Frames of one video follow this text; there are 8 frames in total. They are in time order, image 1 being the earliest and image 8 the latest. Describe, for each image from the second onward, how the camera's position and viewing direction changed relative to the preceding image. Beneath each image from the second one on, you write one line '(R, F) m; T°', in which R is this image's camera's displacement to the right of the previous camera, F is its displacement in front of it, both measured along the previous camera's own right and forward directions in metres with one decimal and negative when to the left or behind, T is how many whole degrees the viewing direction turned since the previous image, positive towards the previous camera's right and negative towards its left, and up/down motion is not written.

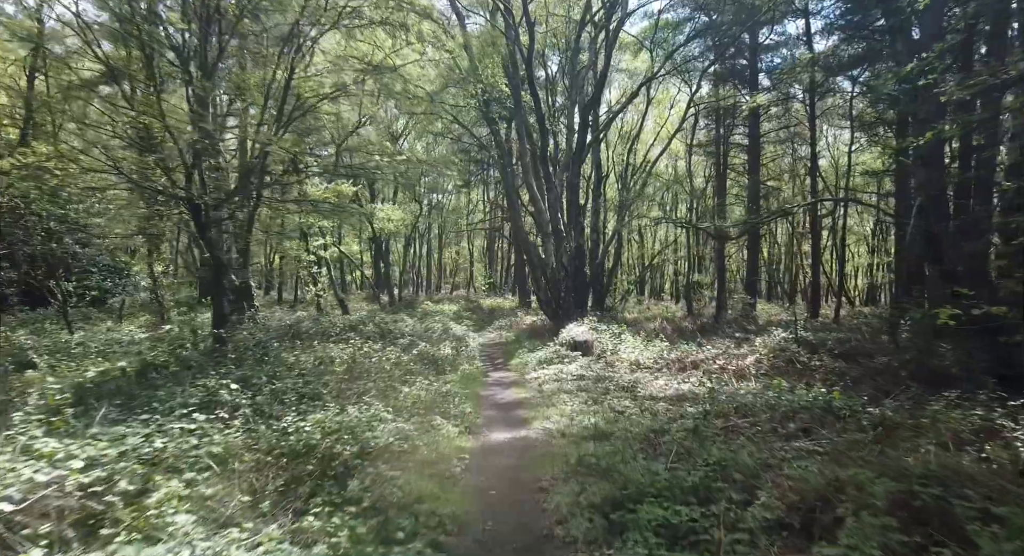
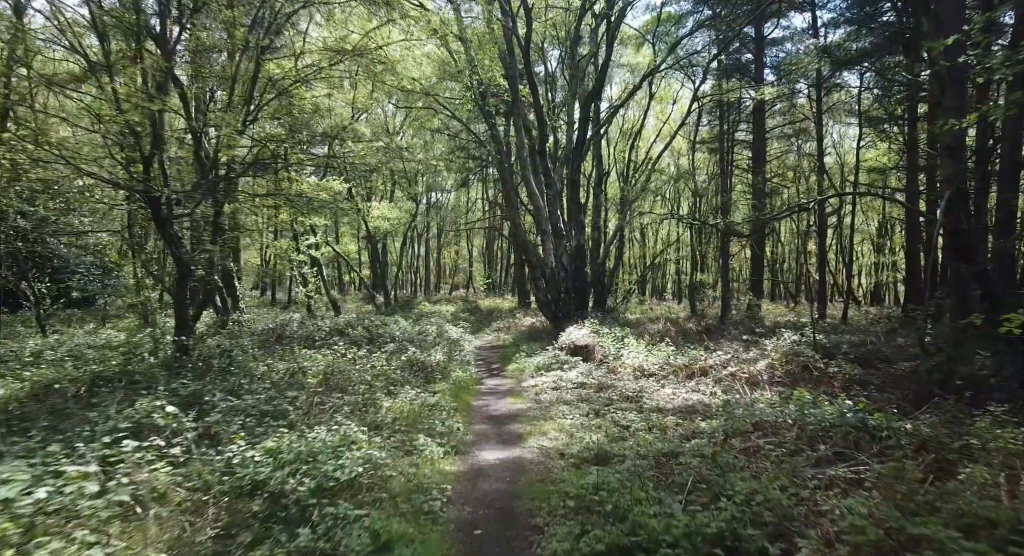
(+0.1, +0.7) m; 0°
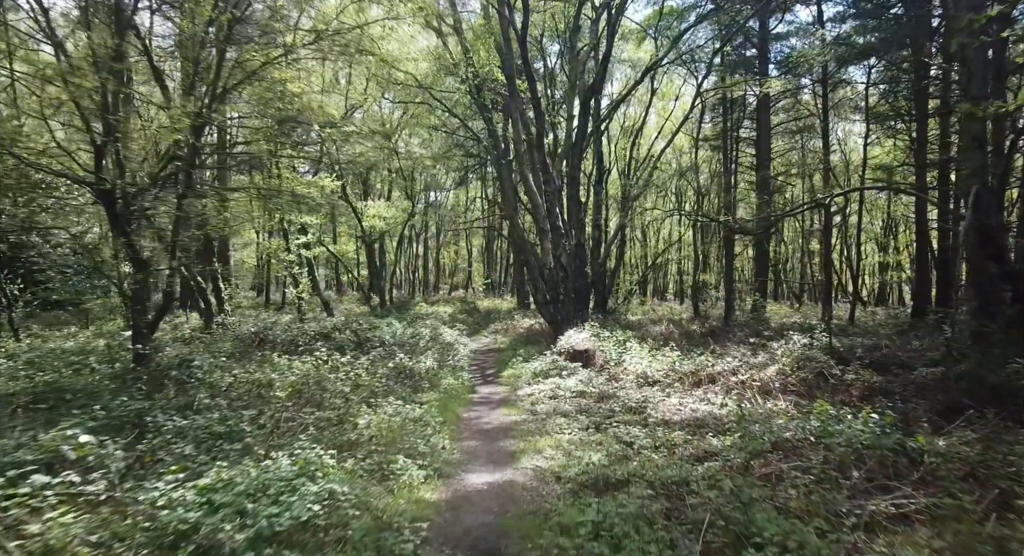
(+0.1, +0.6) m; 0°
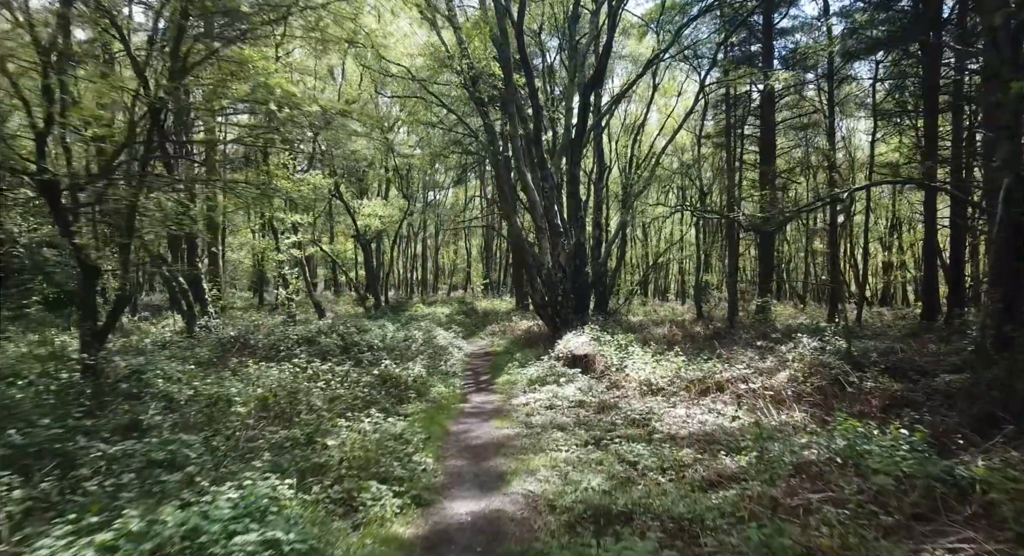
(+0.1, +0.6) m; 0°
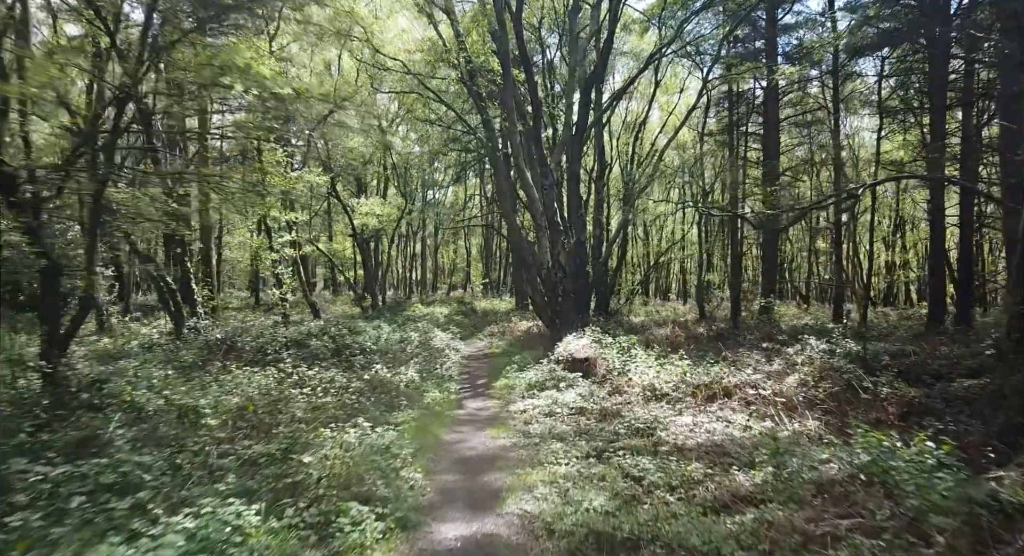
(0.0, +0.4) m; 0°
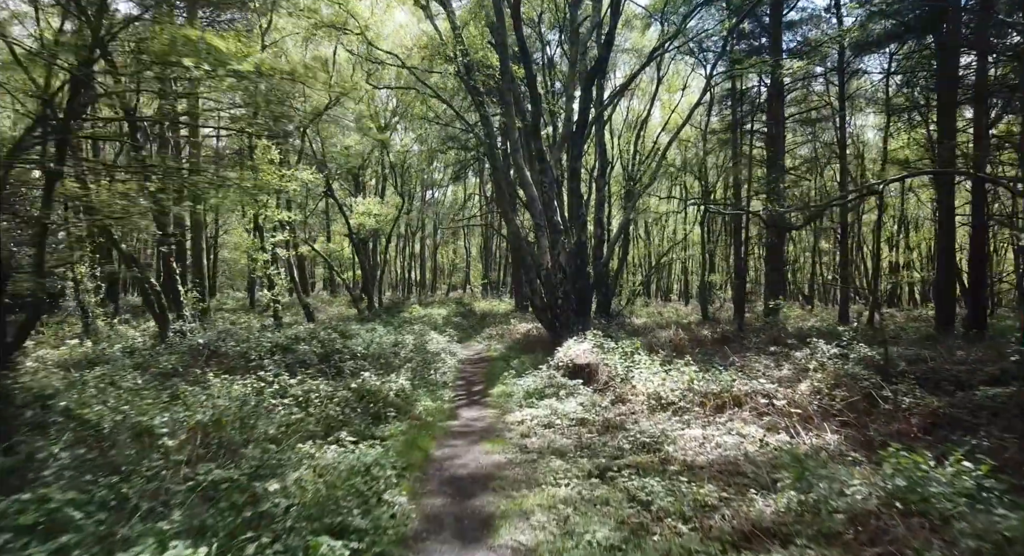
(+0.1, +0.5) m; 0°
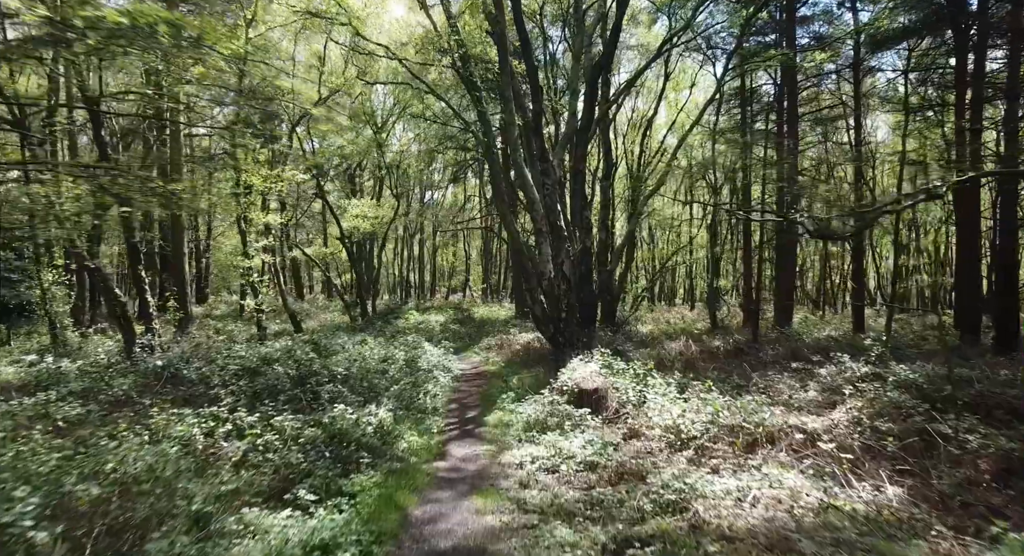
(0.0, +1.1) m; 0°
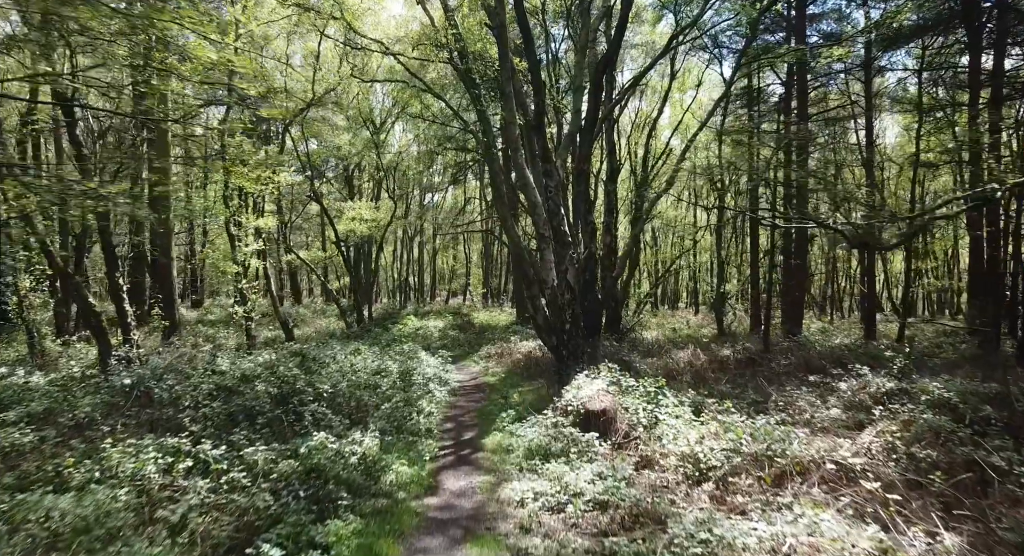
(0.0, +0.7) m; 0°
